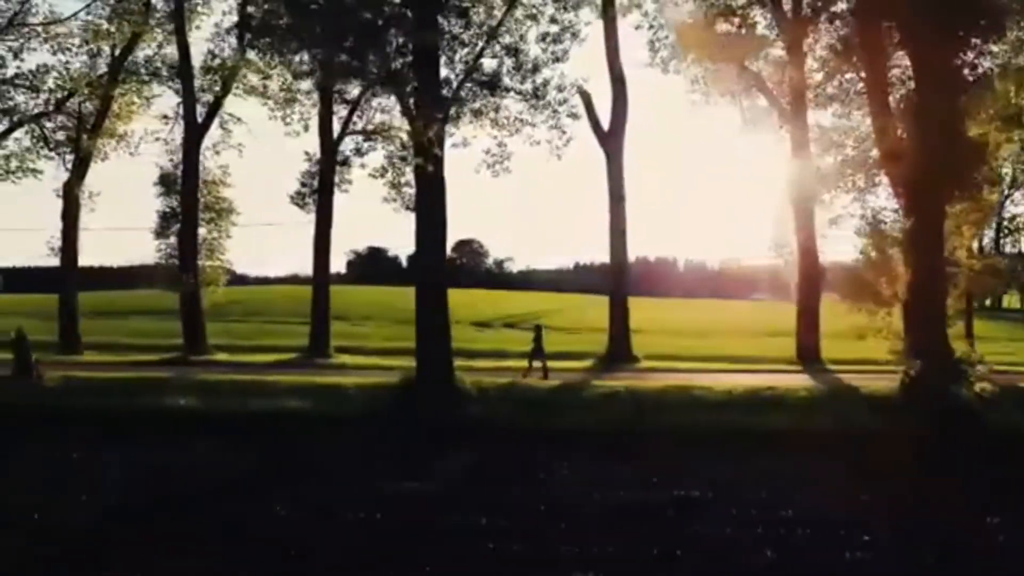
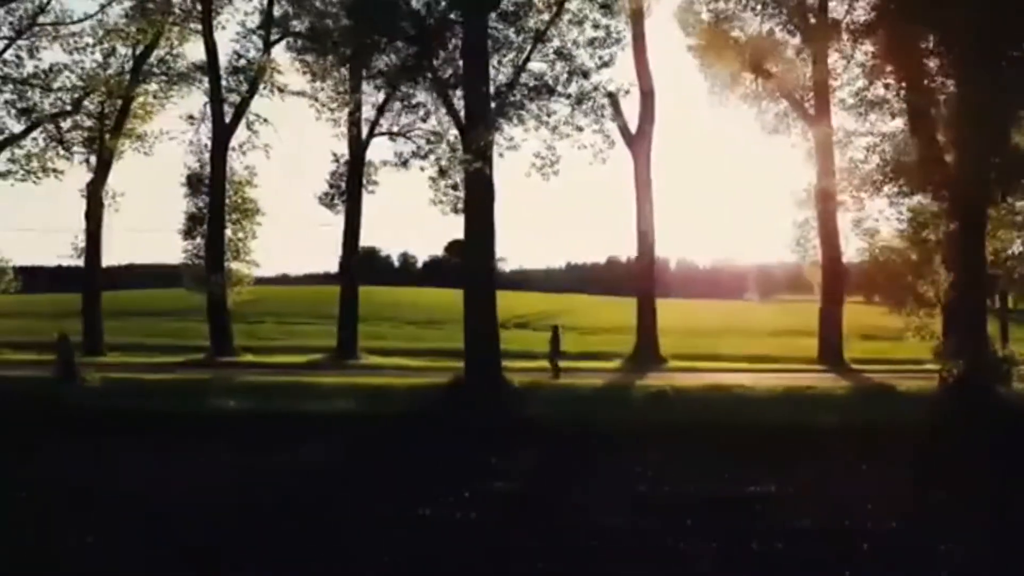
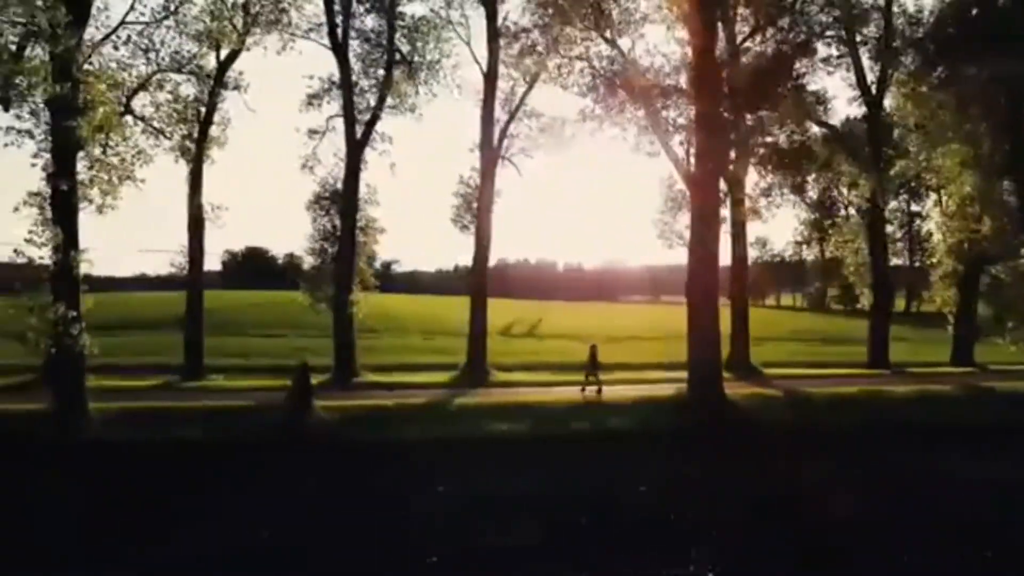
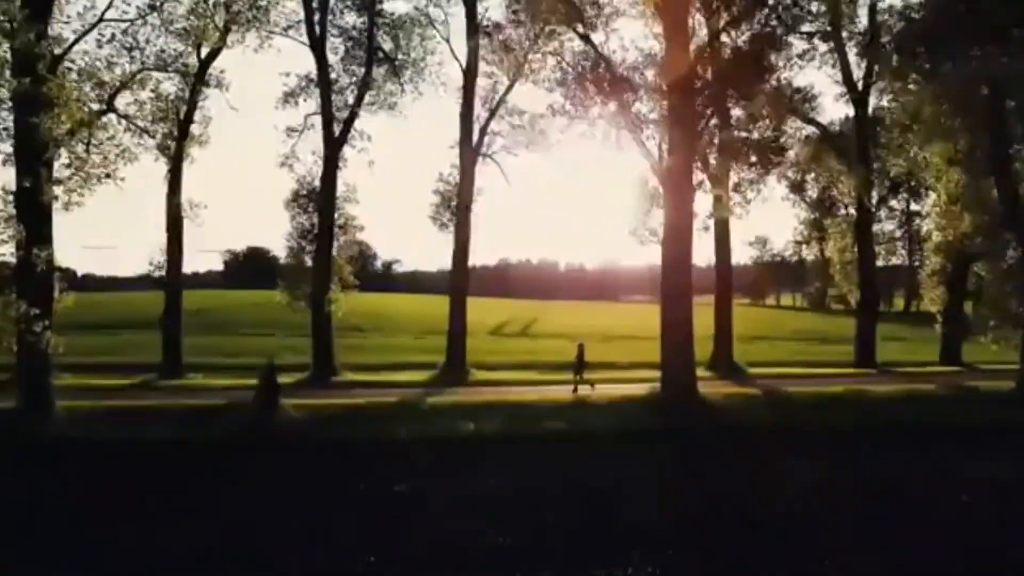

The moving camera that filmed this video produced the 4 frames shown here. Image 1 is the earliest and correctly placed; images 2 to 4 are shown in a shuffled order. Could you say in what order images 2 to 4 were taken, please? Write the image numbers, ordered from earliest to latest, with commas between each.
2, 4, 3
